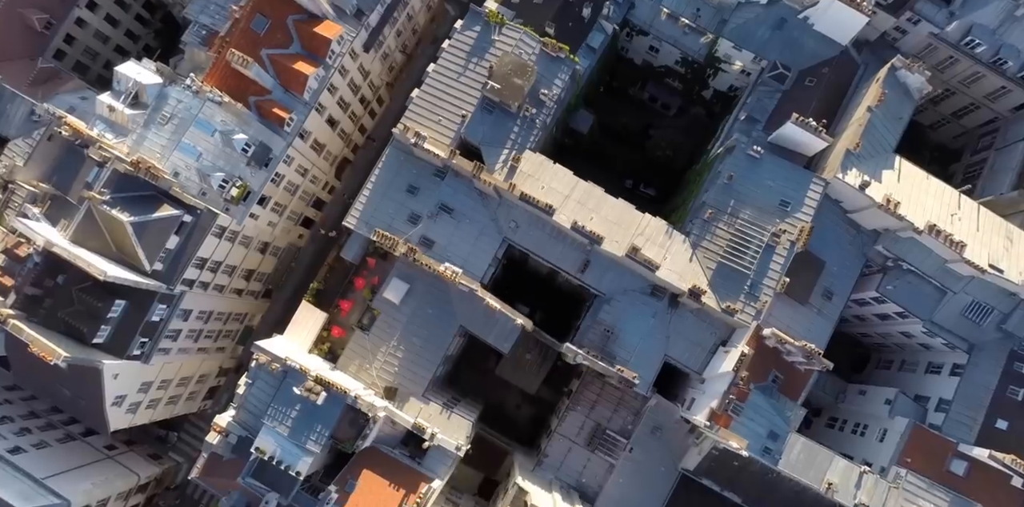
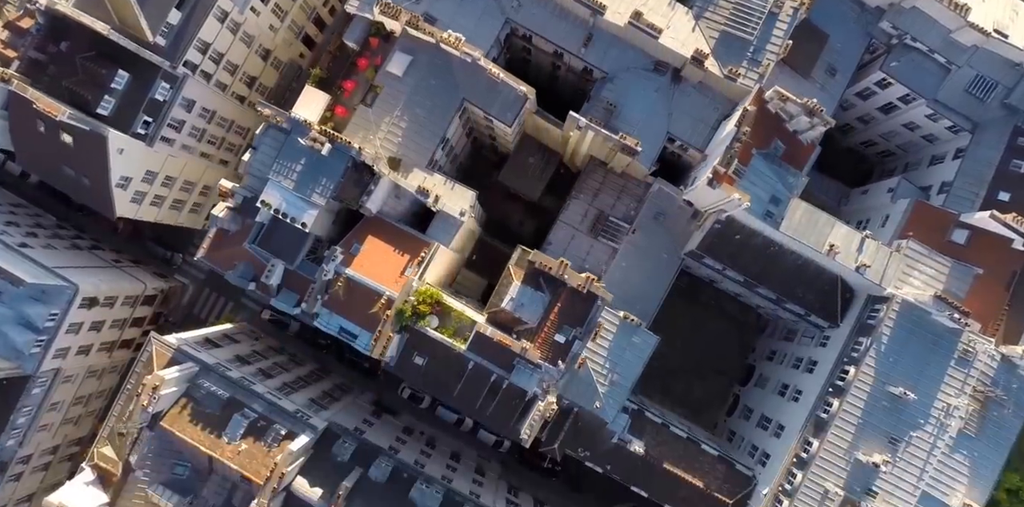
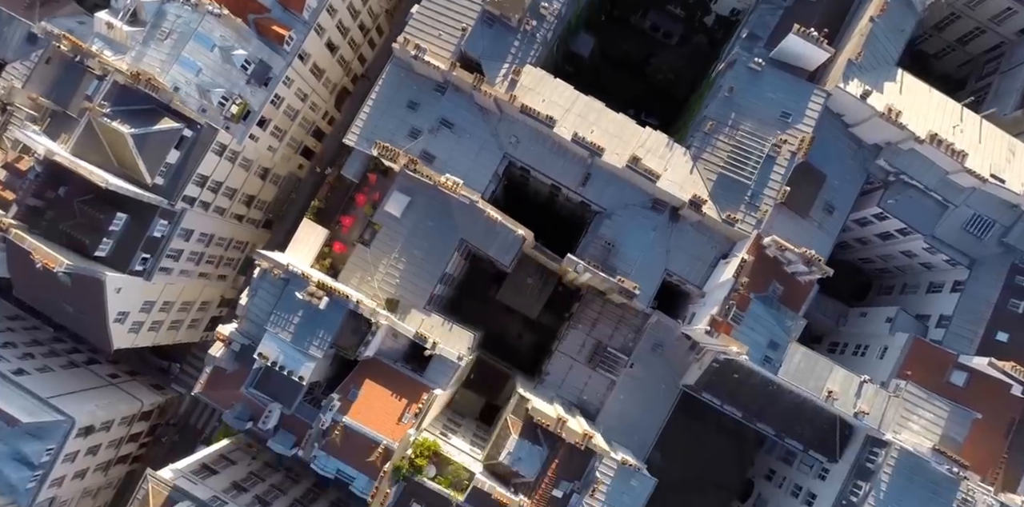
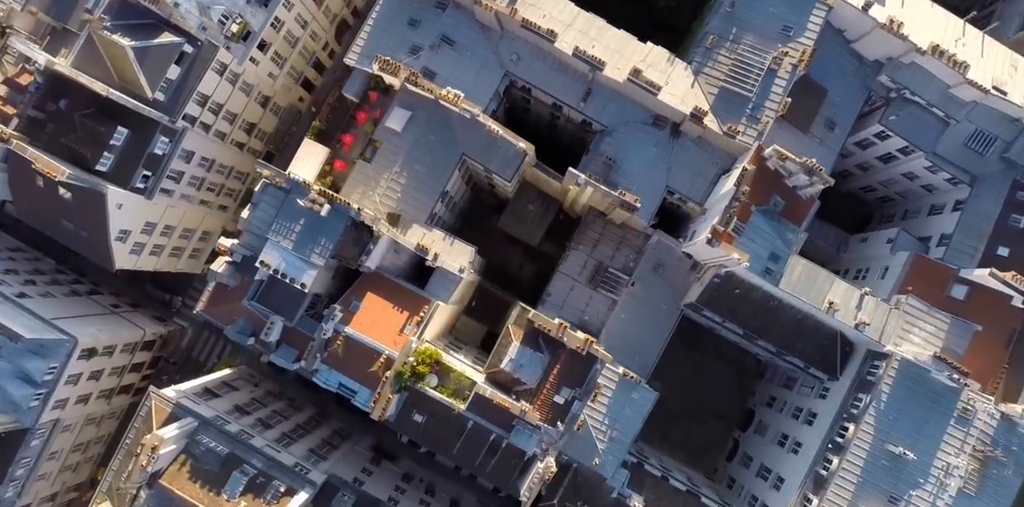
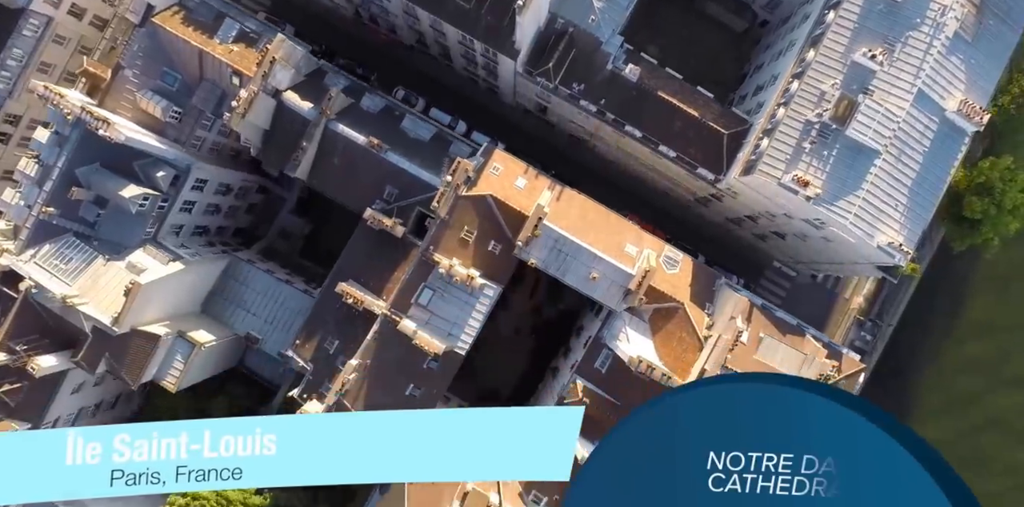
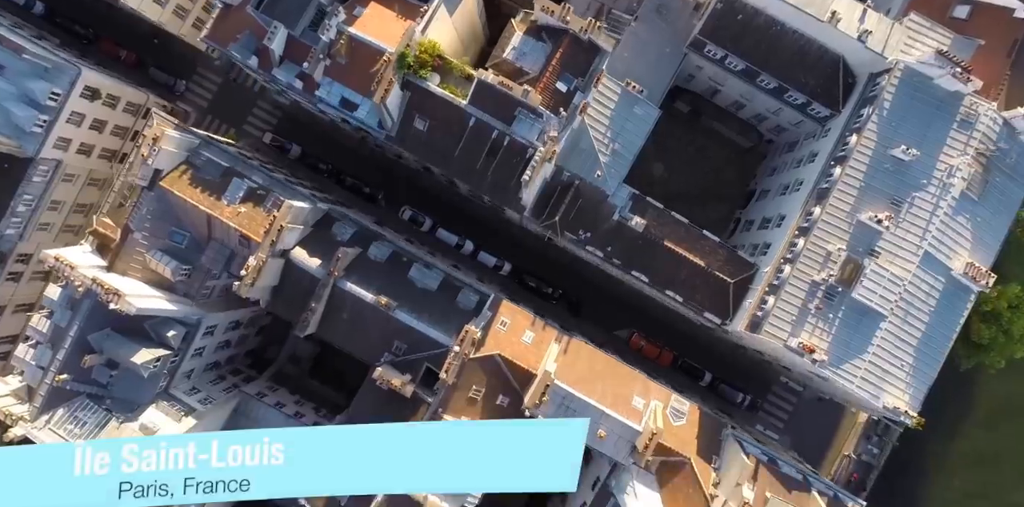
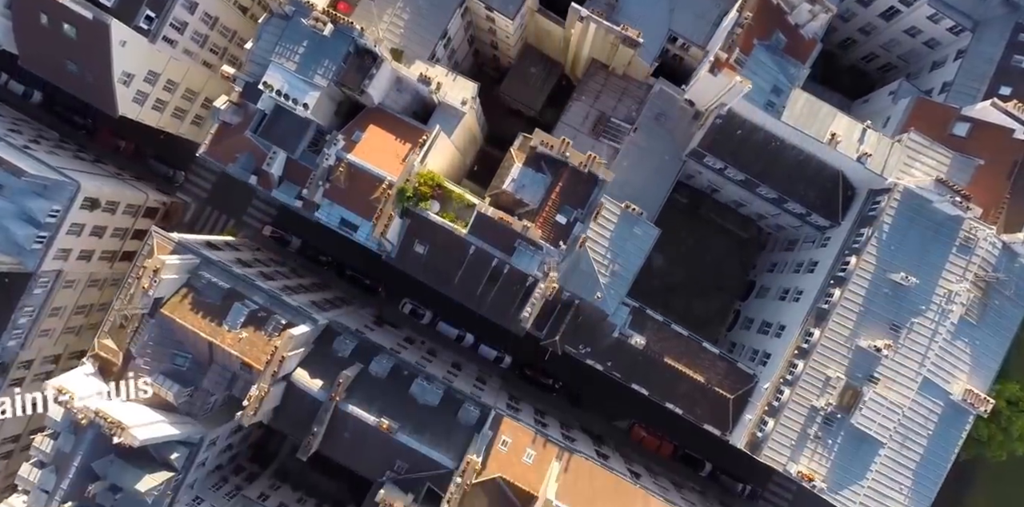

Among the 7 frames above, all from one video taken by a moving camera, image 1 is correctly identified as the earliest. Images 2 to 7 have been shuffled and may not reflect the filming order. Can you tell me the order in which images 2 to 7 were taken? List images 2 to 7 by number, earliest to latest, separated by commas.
3, 4, 2, 7, 6, 5
